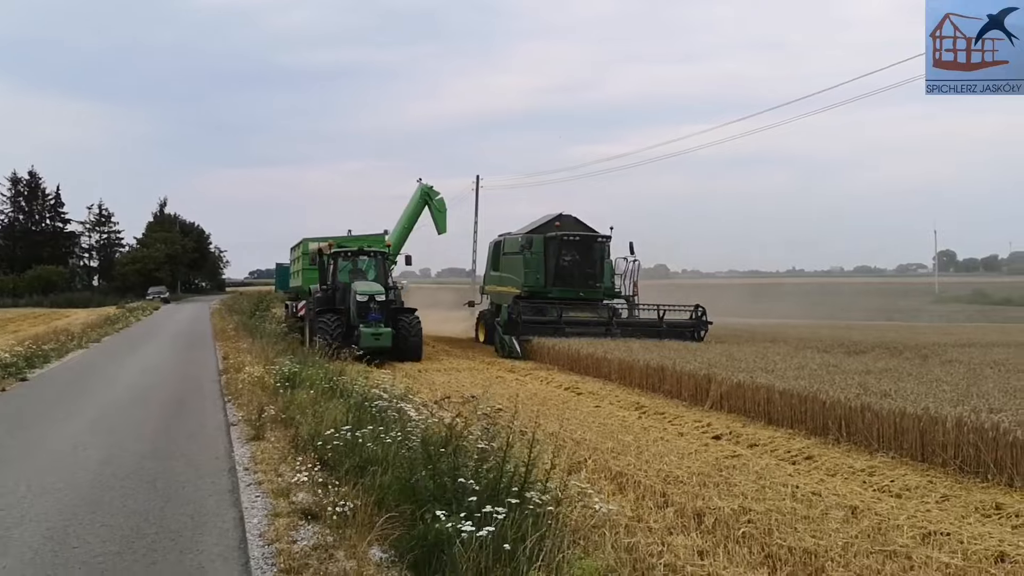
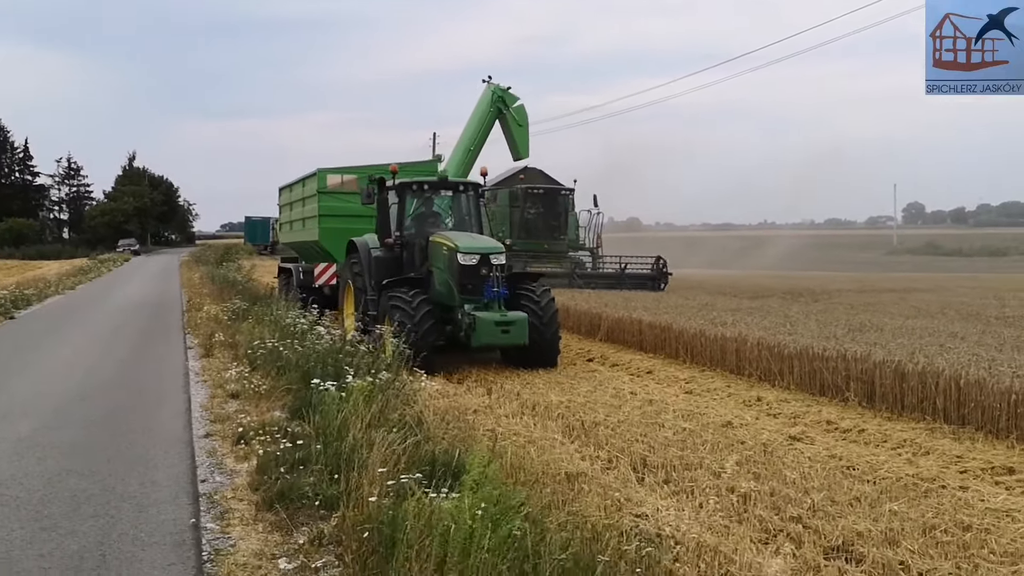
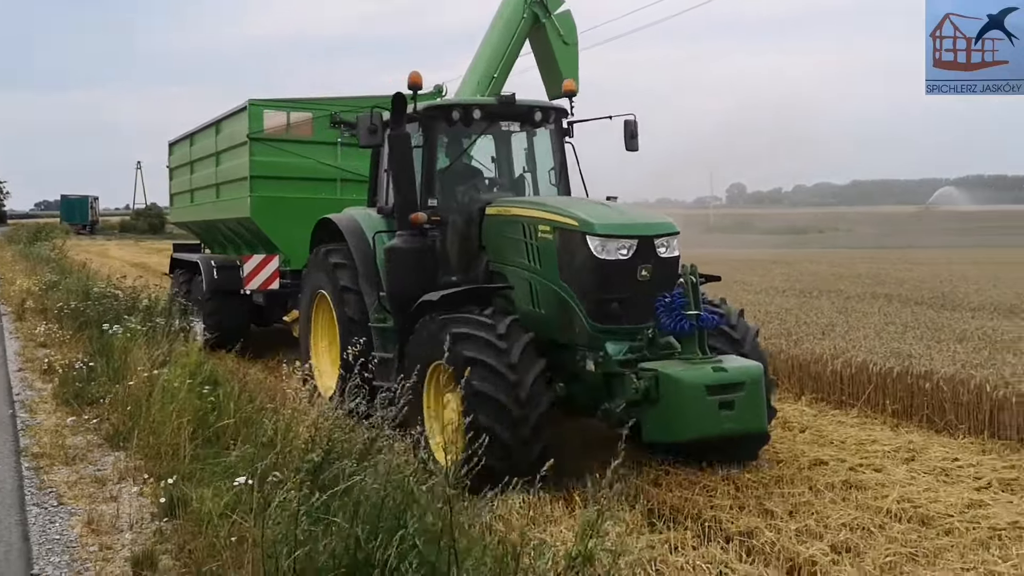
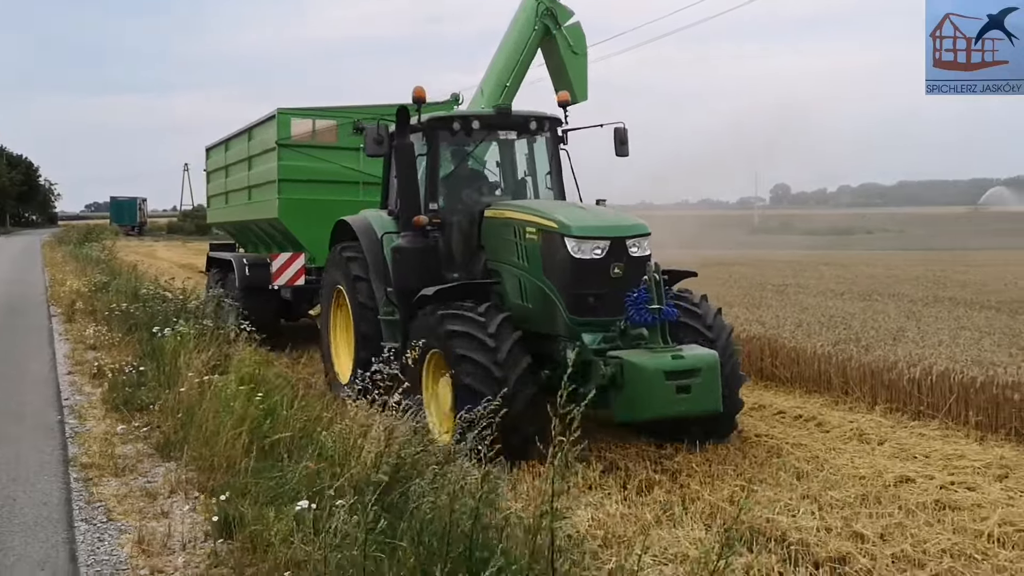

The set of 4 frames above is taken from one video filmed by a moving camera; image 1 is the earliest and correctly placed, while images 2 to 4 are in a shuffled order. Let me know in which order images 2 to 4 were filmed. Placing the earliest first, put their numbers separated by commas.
2, 4, 3
